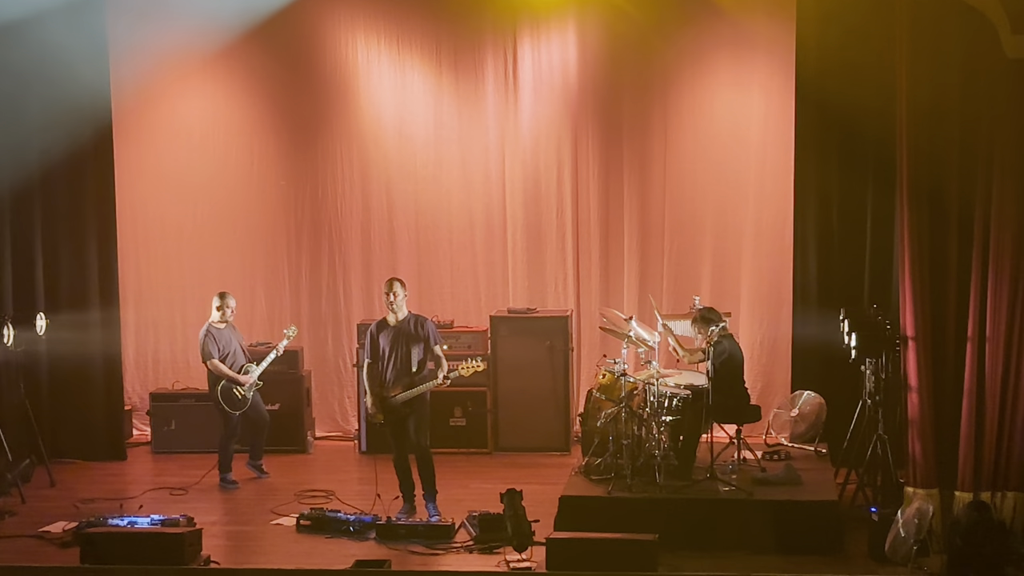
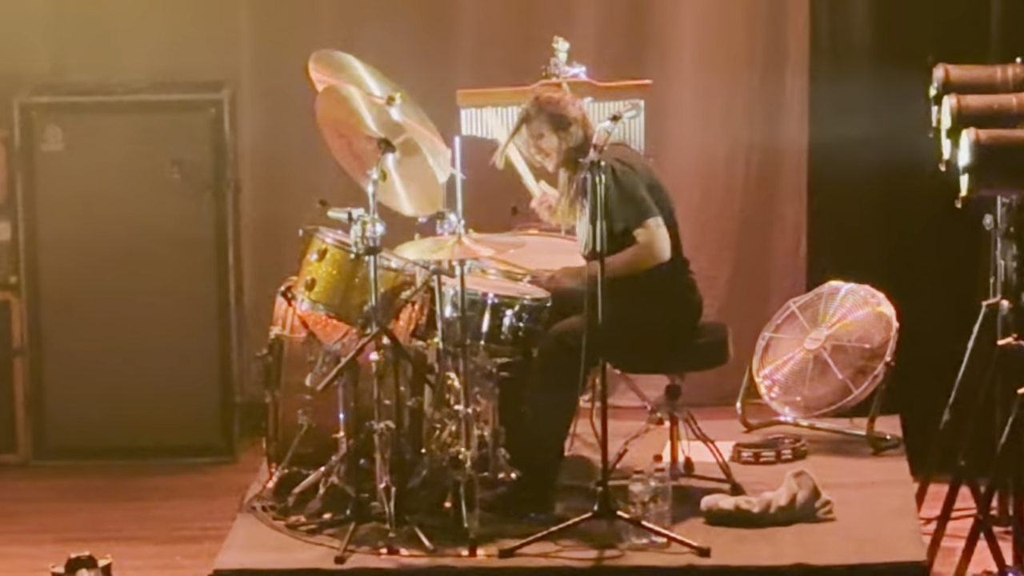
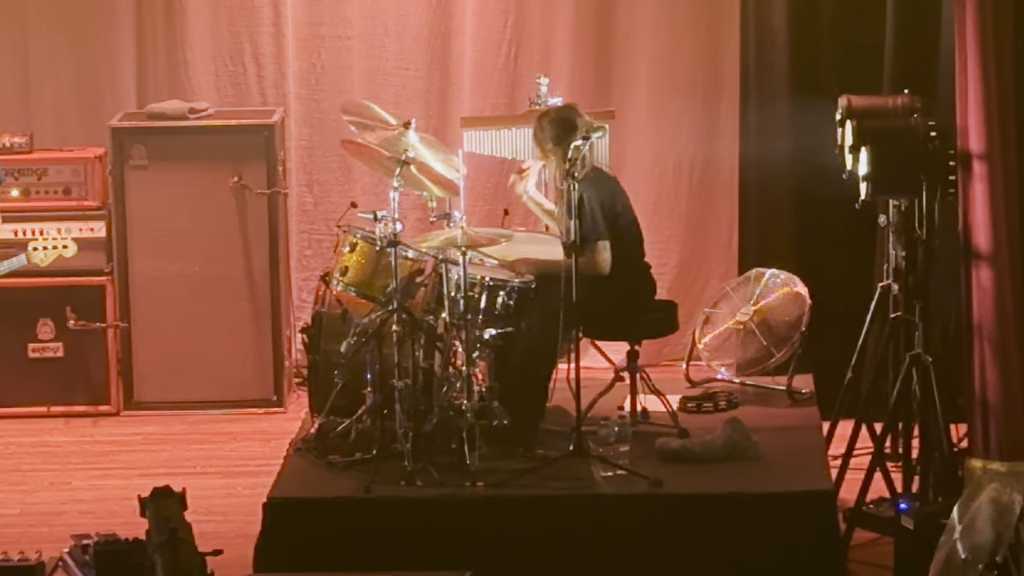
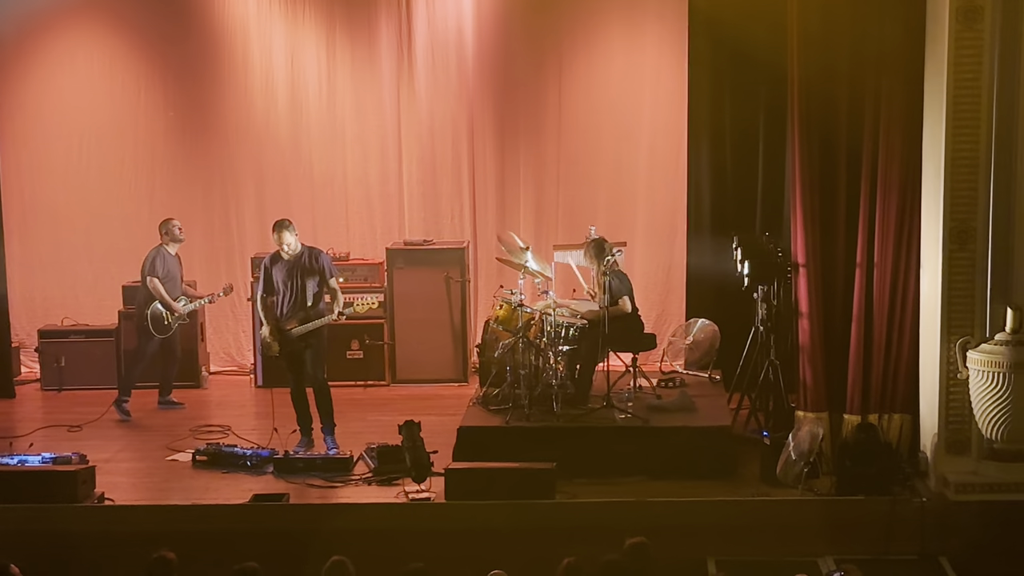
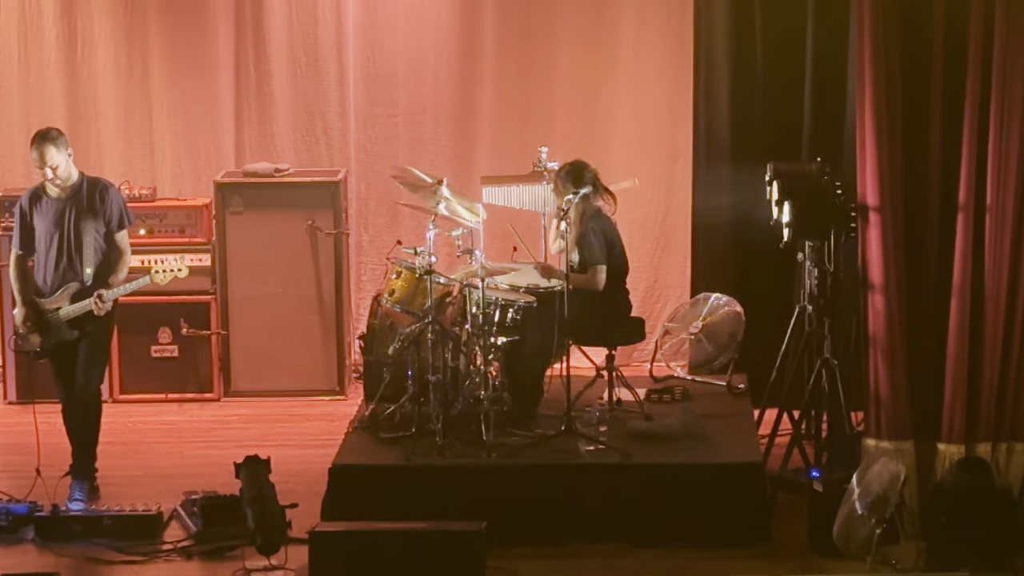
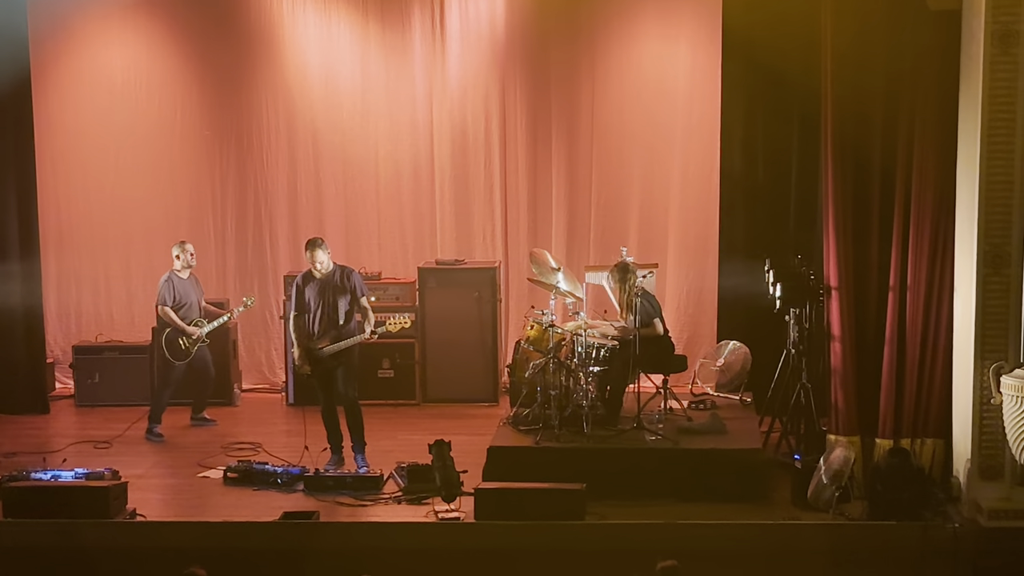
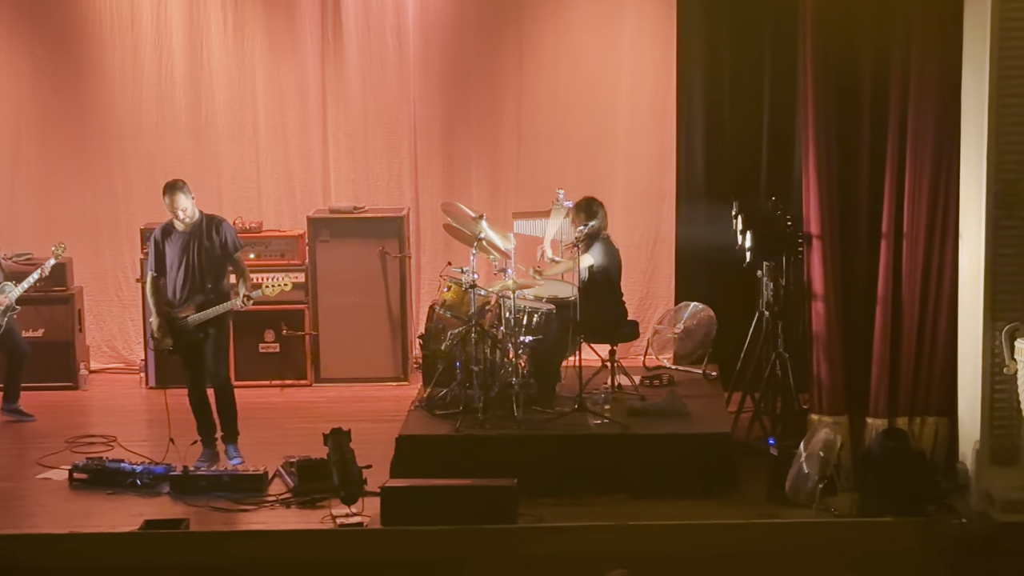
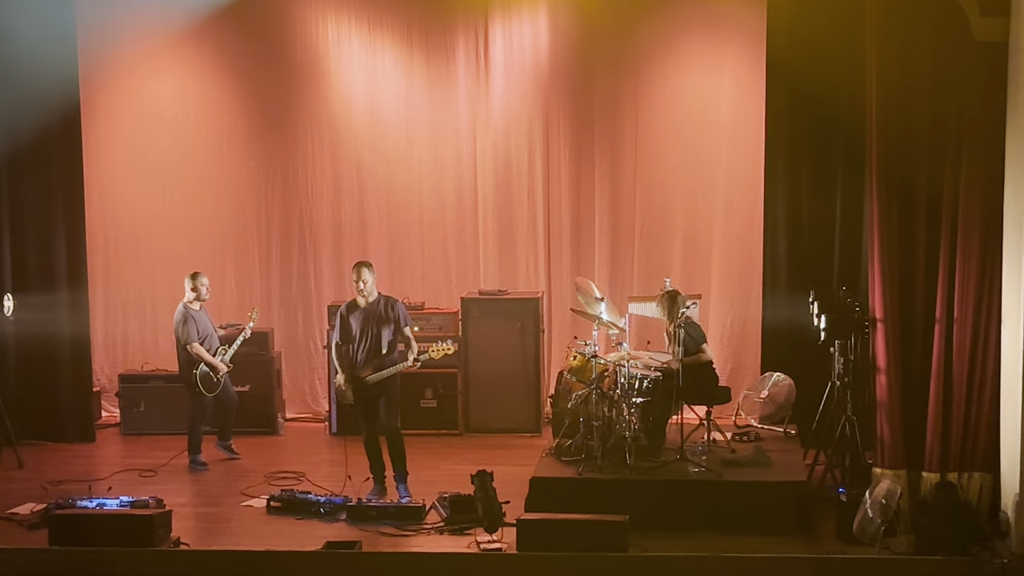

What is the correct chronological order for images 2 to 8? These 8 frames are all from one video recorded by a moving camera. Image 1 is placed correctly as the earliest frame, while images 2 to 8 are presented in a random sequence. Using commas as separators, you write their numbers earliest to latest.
8, 6, 4, 7, 5, 3, 2
